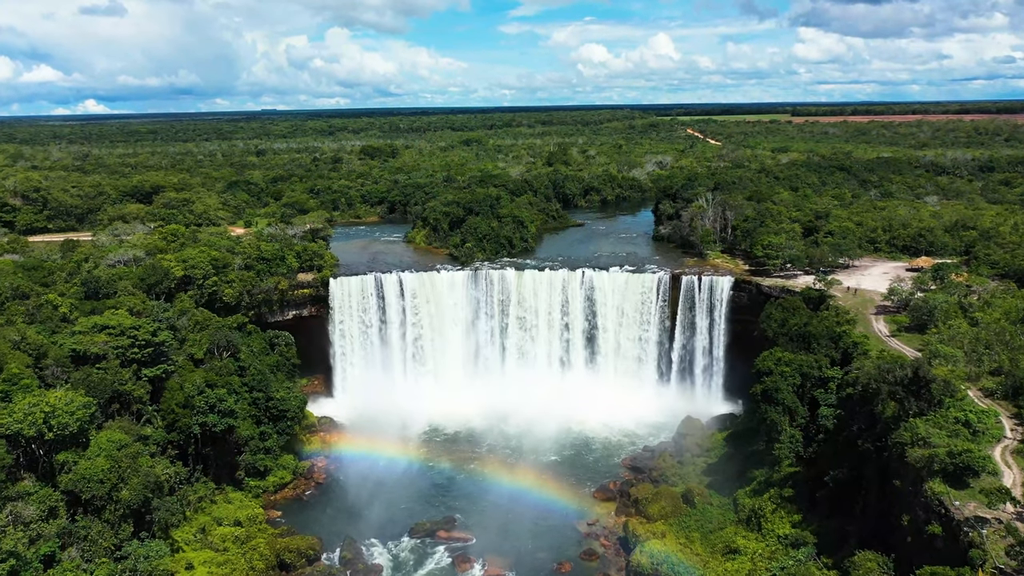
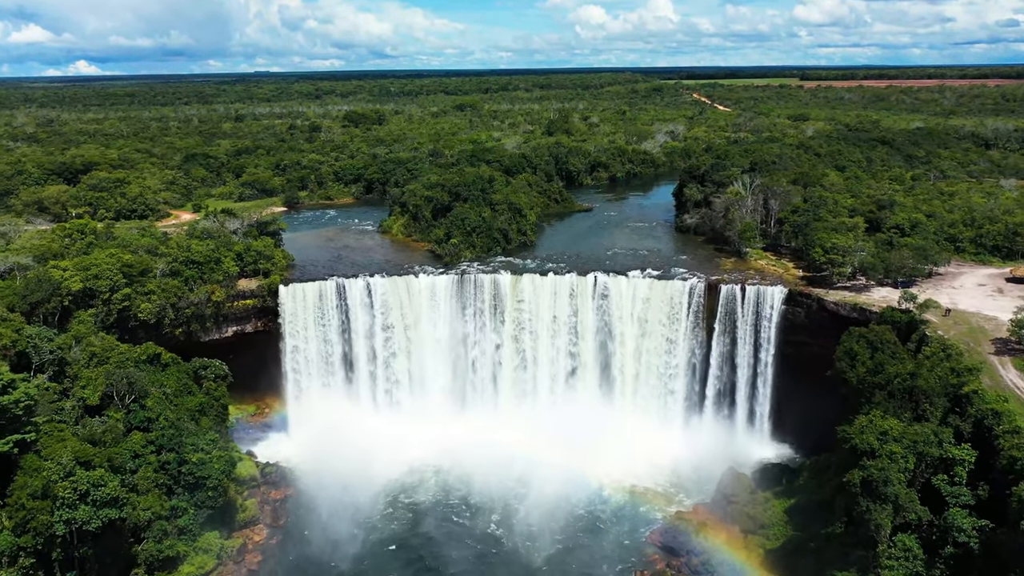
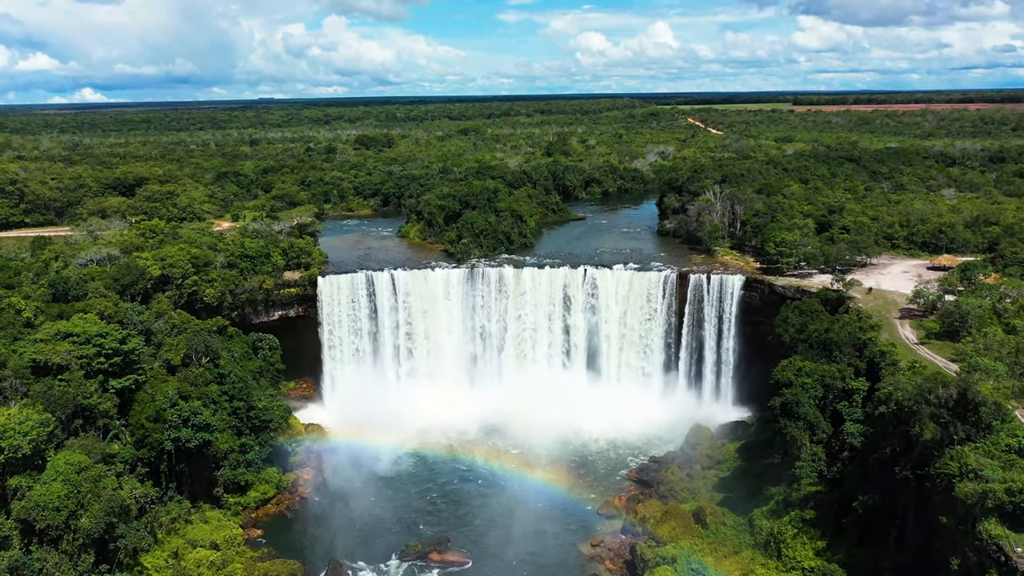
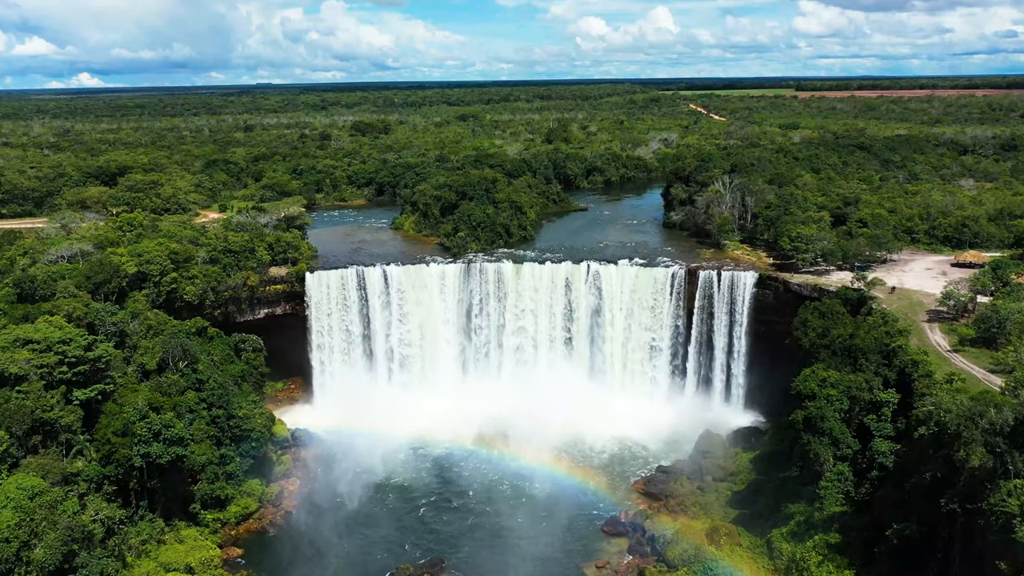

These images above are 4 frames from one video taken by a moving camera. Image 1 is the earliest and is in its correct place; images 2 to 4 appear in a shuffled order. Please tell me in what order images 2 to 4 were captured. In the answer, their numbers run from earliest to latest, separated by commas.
3, 4, 2
